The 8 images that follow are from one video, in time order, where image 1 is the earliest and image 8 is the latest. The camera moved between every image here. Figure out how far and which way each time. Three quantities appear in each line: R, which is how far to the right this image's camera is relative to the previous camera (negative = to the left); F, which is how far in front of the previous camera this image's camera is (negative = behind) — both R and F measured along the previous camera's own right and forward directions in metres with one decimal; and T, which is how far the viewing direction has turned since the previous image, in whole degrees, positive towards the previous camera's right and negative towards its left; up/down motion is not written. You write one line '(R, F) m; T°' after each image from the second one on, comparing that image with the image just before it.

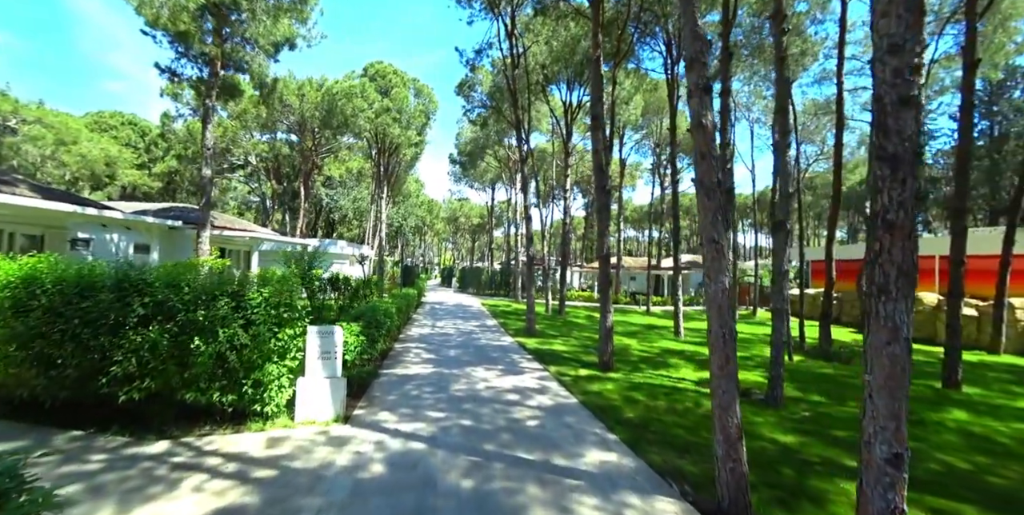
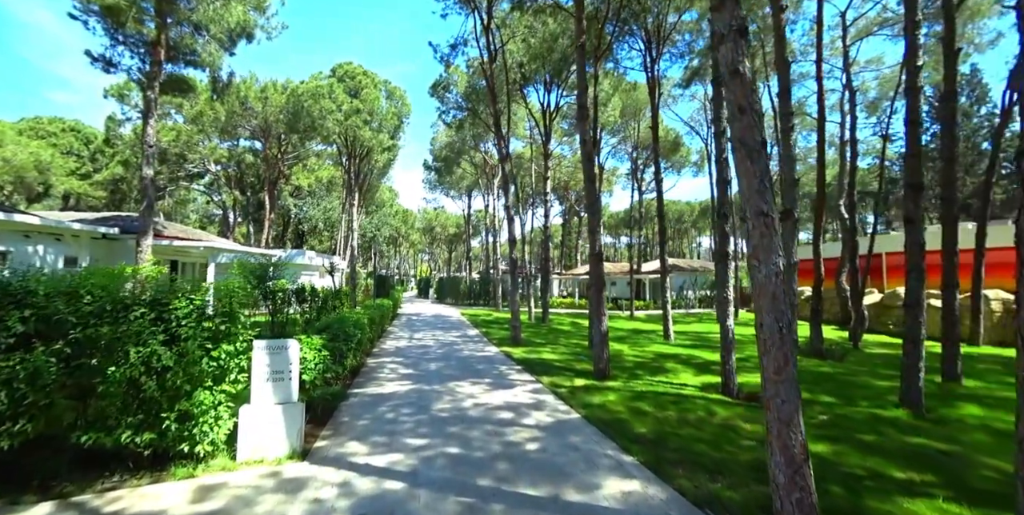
(-0.2, +0.8) m; +3°
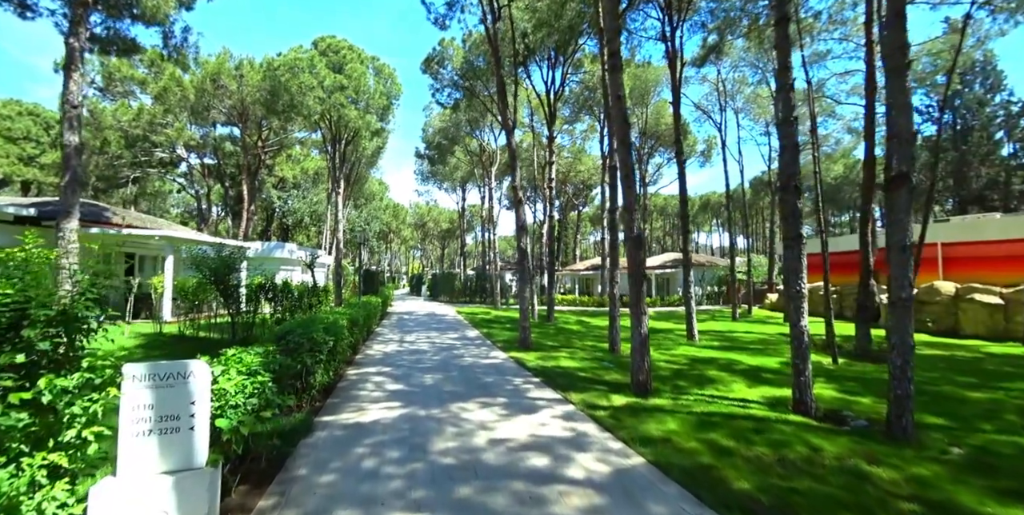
(-0.4, +1.8) m; +1°
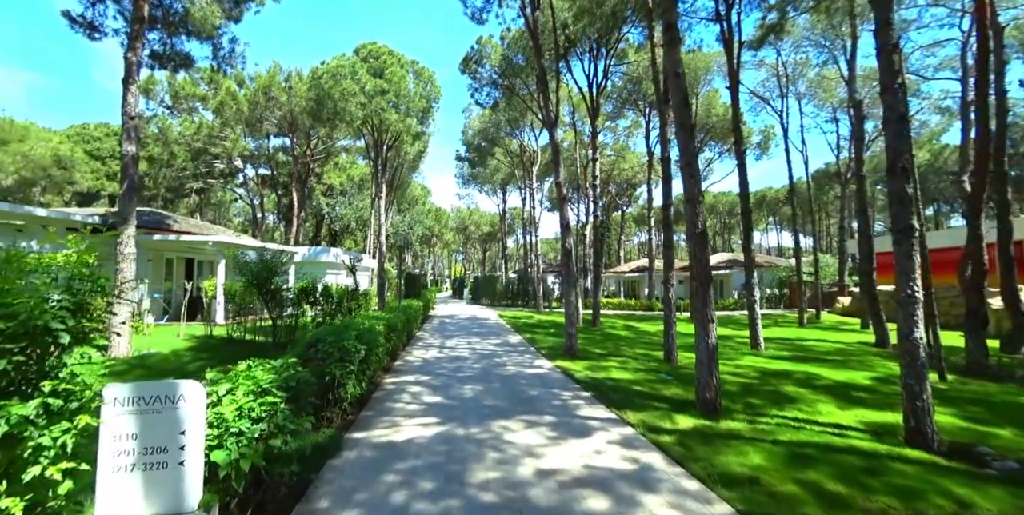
(-0.1, +0.6) m; -5°
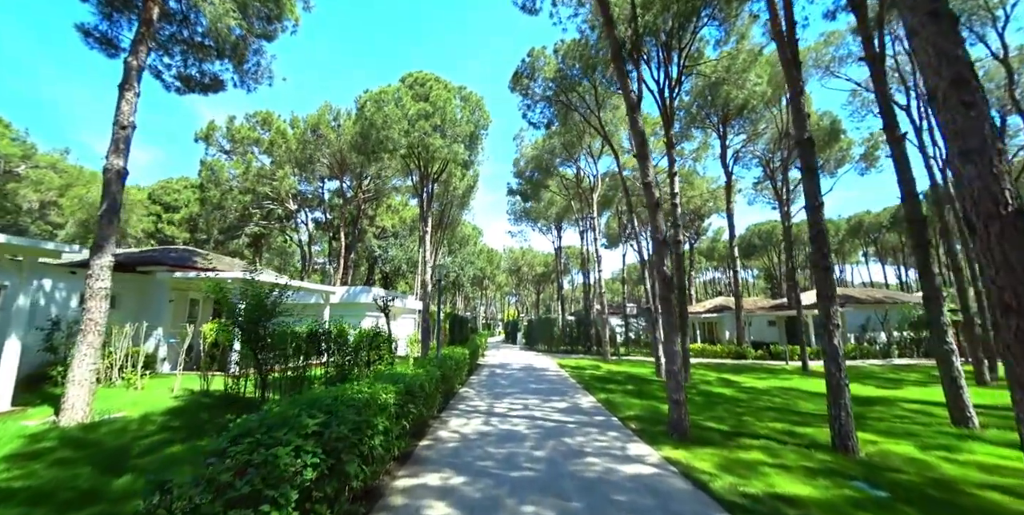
(-0.3, +2.7) m; -7°
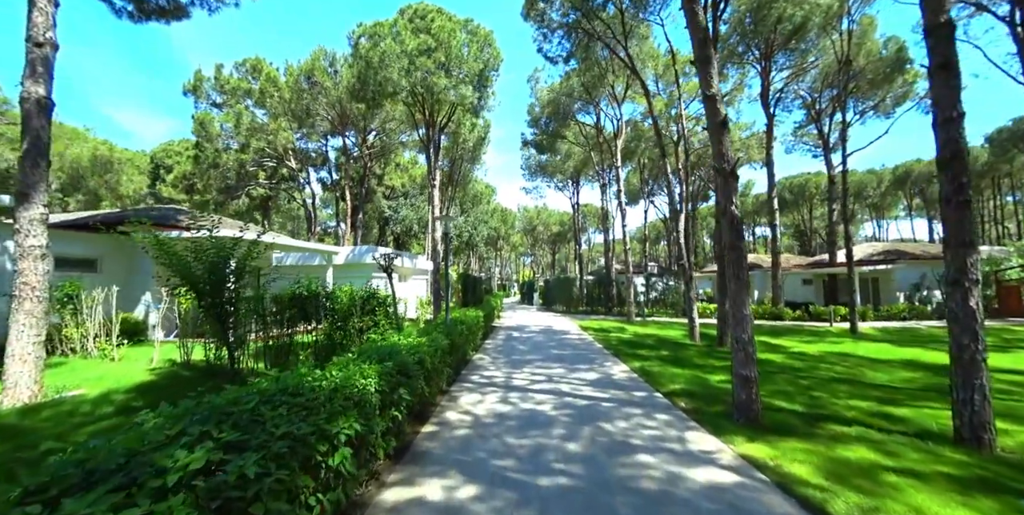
(-0.1, +1.5) m; -2°
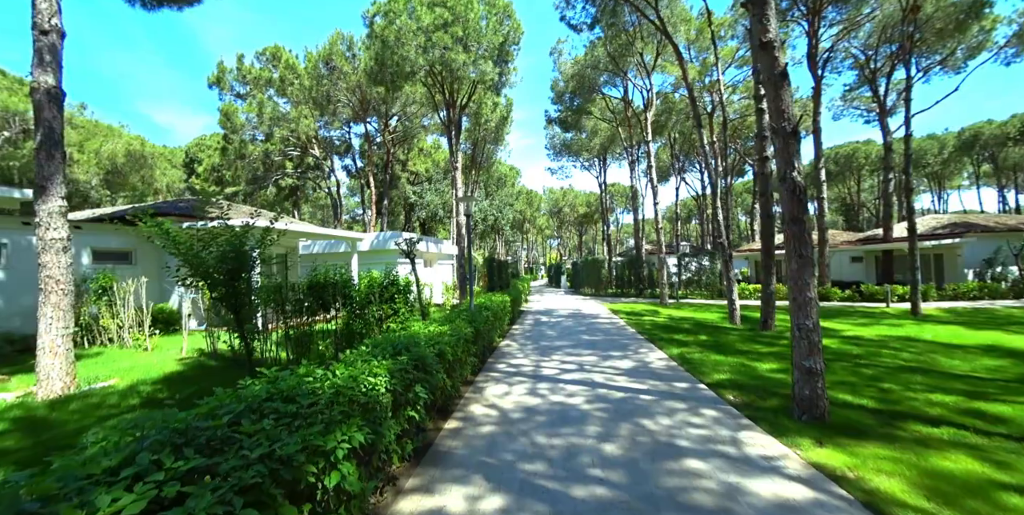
(0.0, +0.5) m; -4°
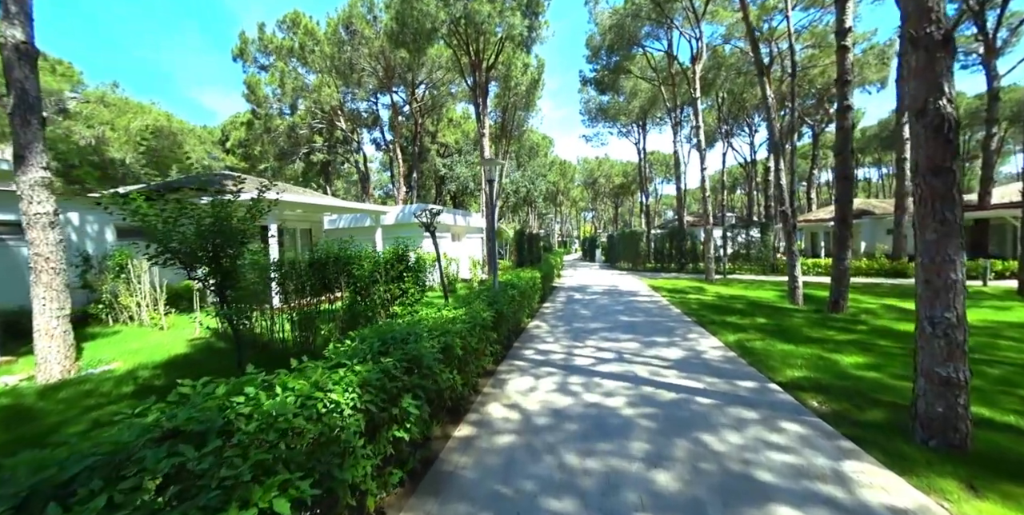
(+0.1, +1.0) m; -5°
